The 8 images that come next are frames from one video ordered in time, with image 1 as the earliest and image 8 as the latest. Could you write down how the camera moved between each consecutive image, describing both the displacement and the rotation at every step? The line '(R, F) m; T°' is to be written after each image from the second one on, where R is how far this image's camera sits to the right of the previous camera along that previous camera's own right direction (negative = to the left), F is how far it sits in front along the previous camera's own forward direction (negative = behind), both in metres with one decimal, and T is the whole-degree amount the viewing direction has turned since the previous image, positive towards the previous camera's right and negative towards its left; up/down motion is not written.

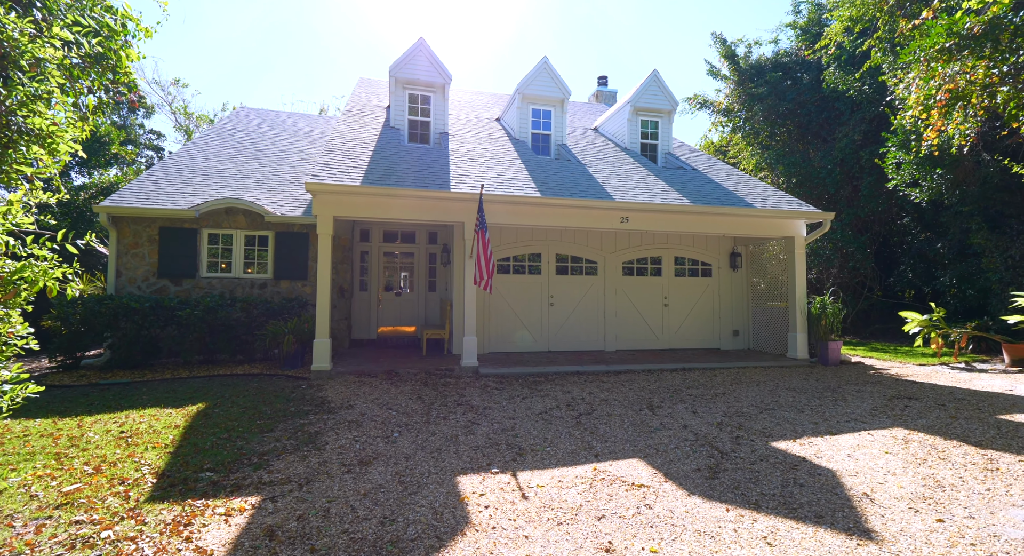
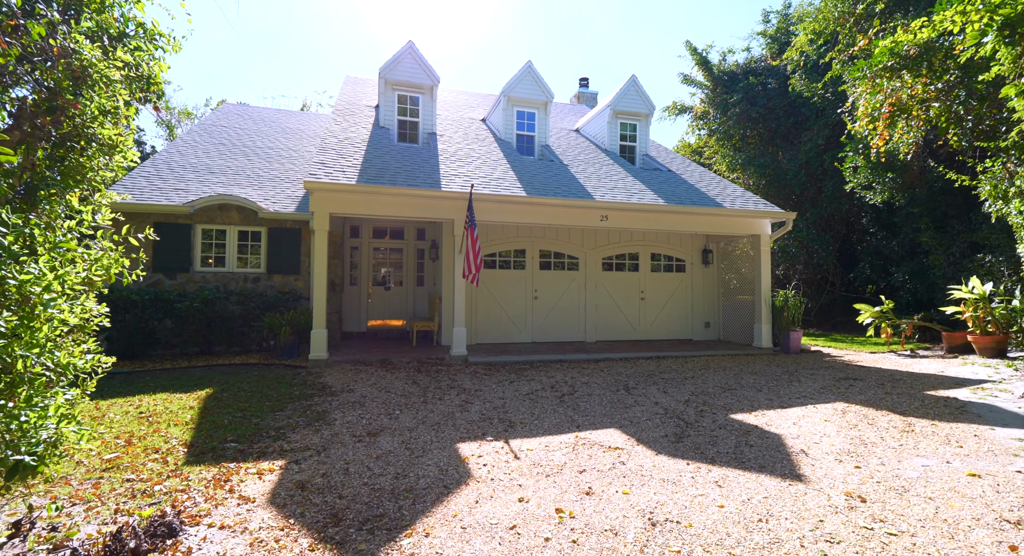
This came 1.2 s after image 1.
(-0.1, -0.6) m; +2°
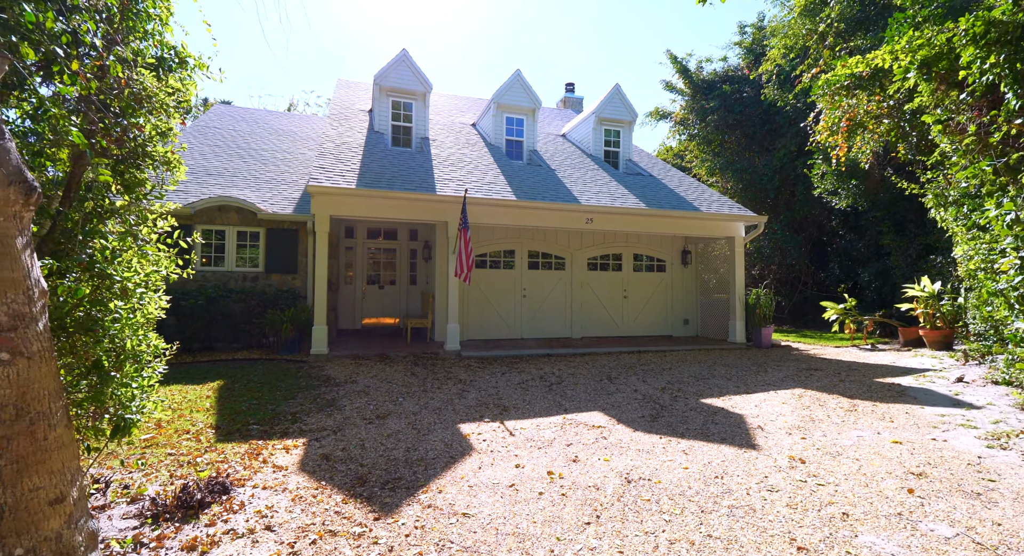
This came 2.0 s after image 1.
(-0.1, -0.6) m; +2°
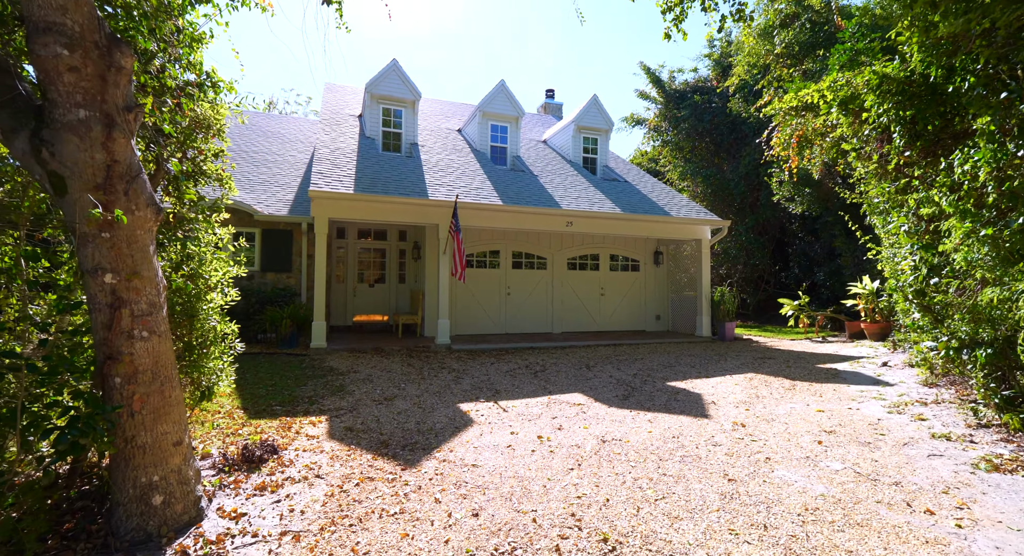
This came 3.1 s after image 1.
(-0.2, -0.8) m; +2°
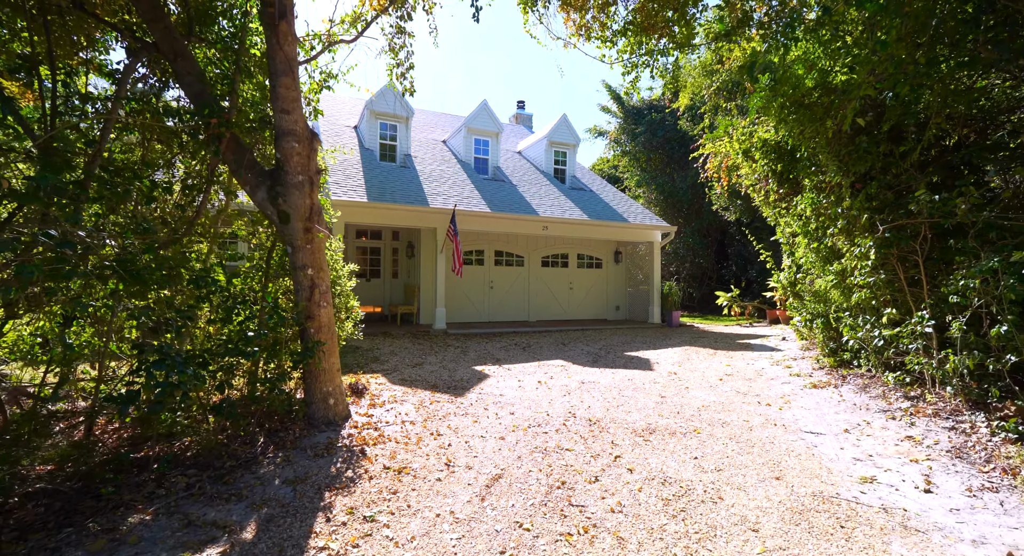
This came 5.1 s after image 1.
(-0.6, -2.1) m; +4°
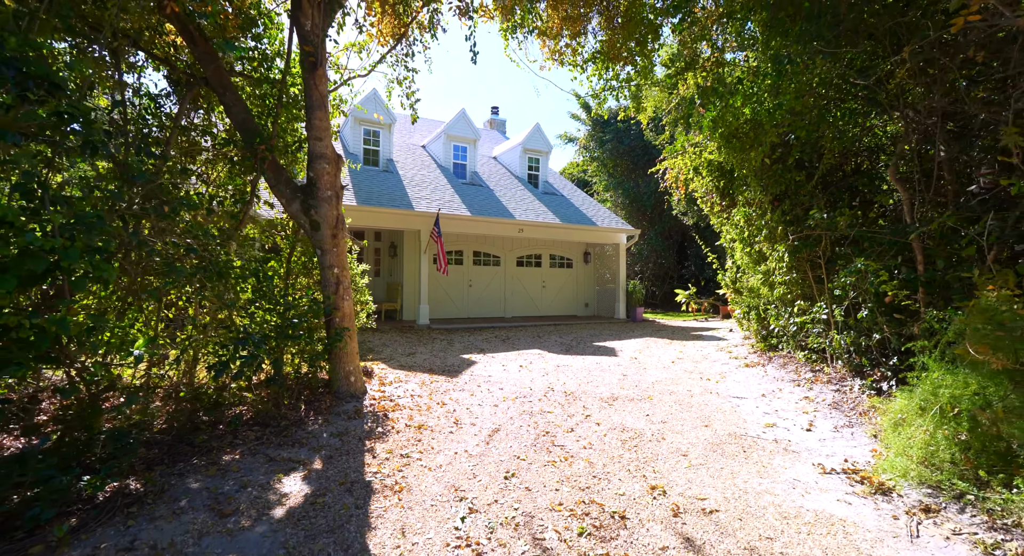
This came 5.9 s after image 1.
(-0.2, -1.1) m; +3°
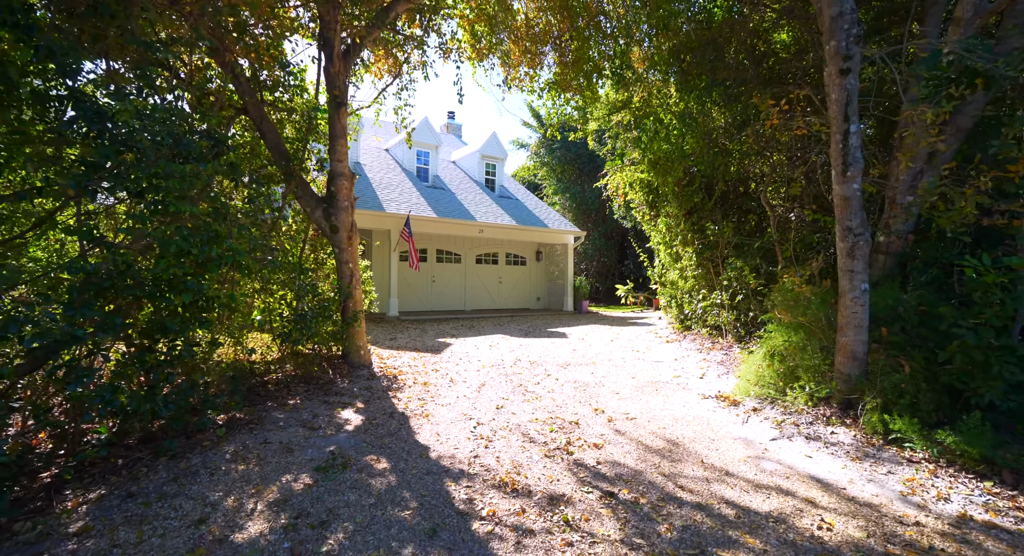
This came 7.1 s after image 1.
(-0.4, -1.6) m; +6°
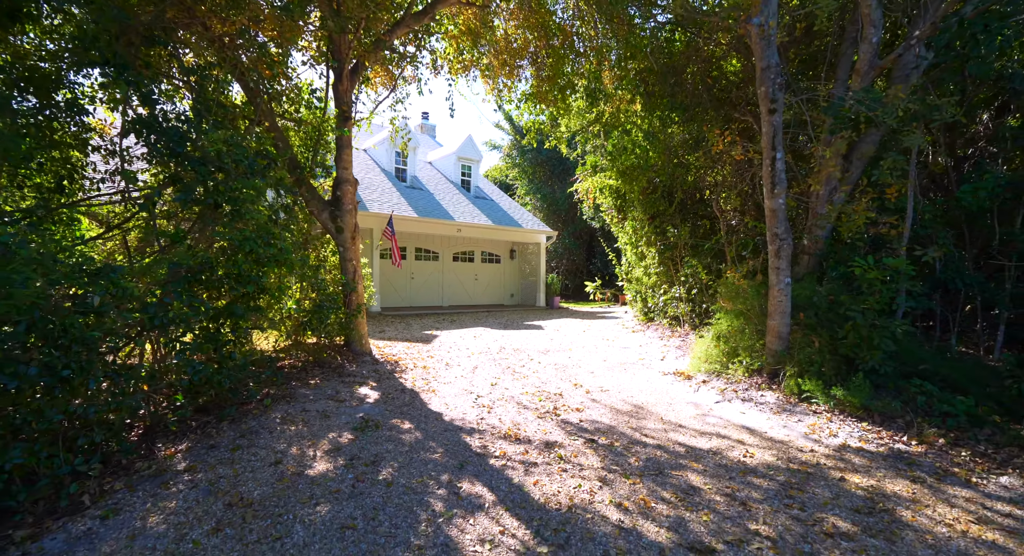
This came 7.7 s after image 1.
(-0.3, -0.9) m; +4°
